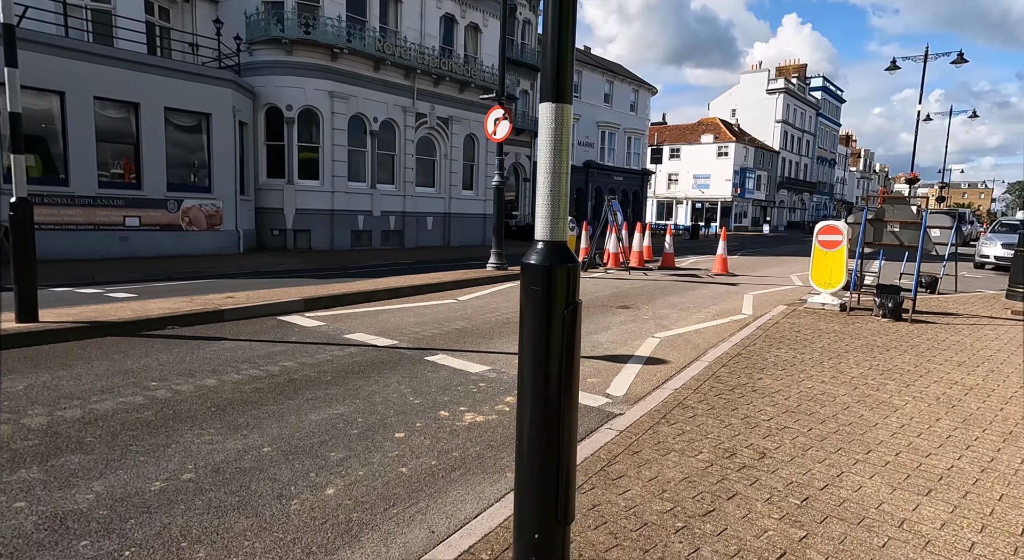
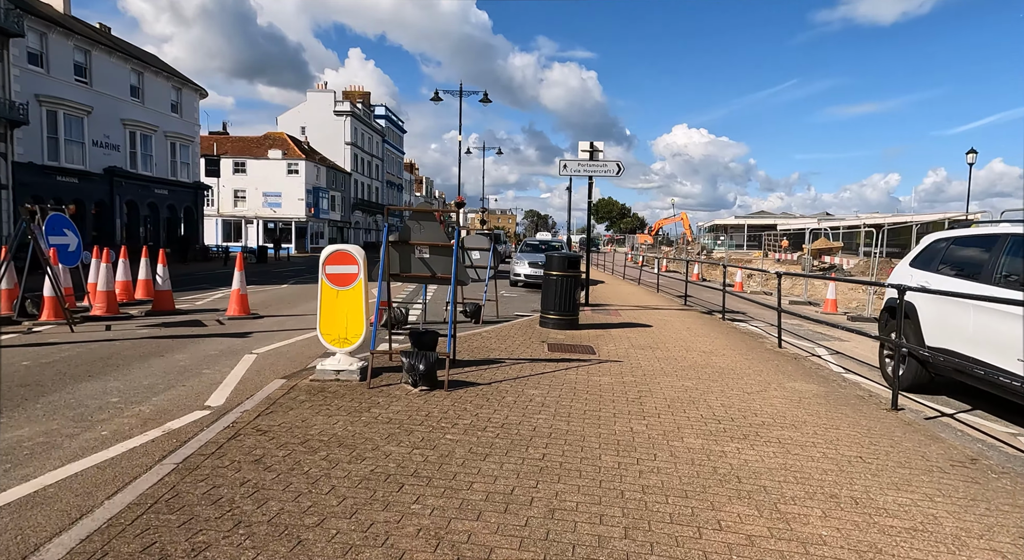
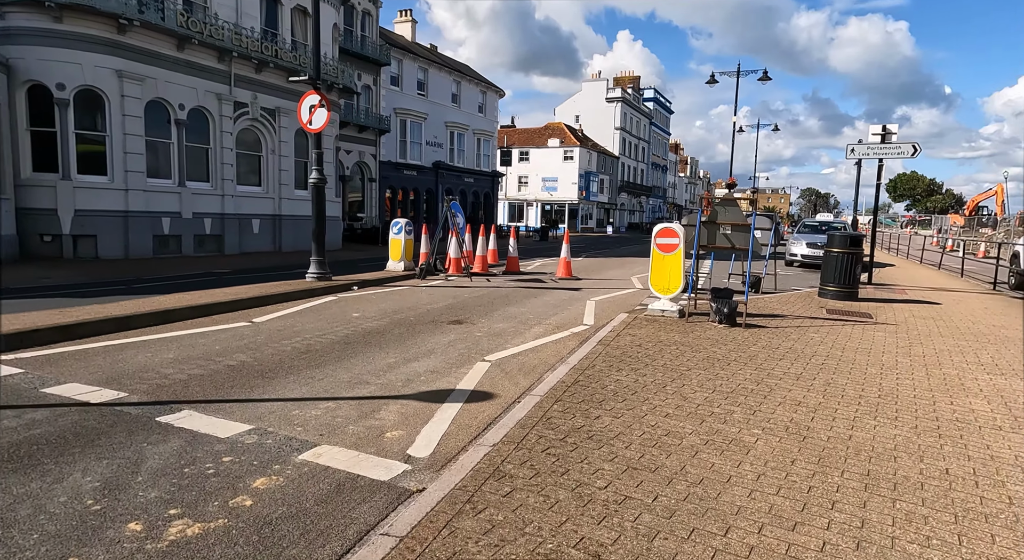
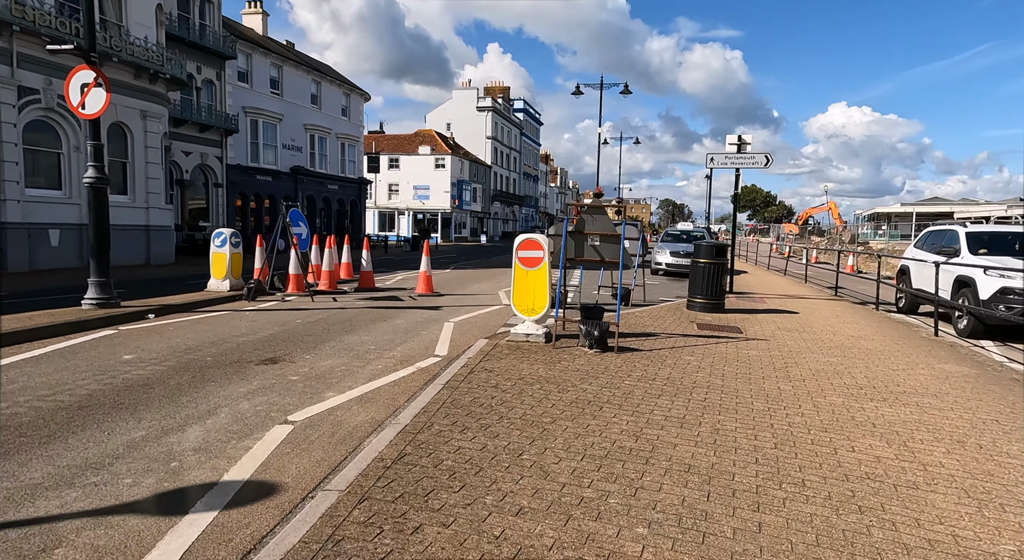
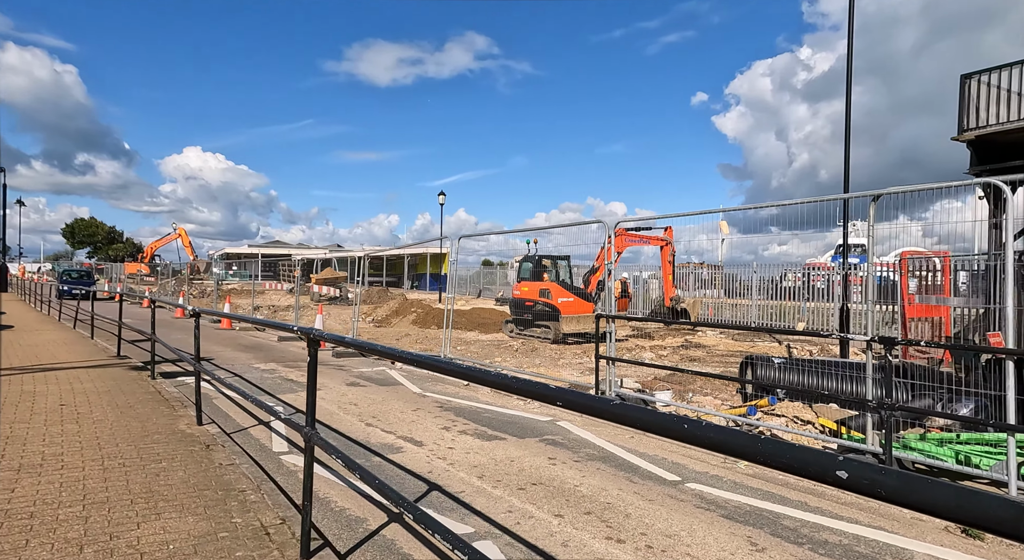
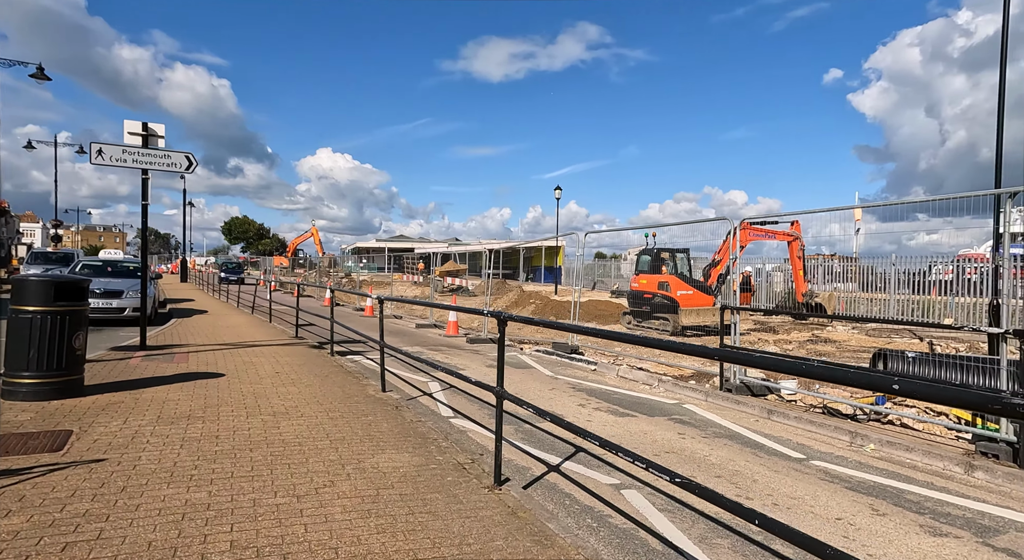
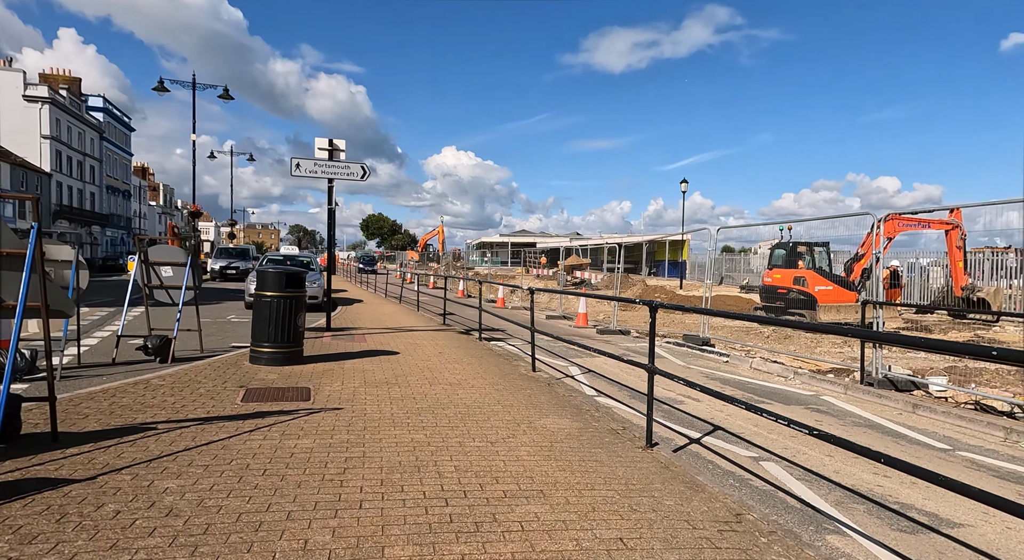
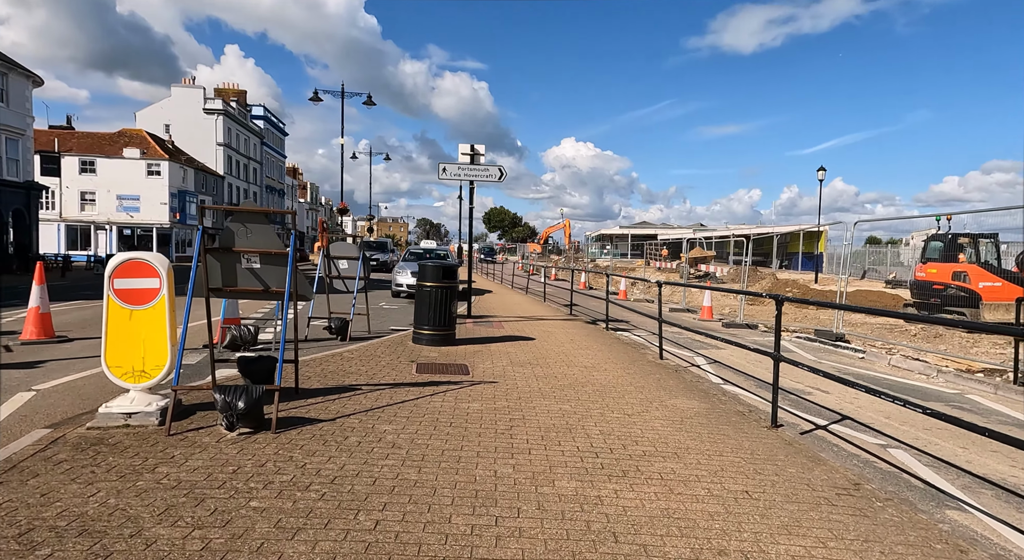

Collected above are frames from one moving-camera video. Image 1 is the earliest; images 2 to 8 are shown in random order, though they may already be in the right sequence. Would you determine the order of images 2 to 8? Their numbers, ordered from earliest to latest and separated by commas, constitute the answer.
3, 4, 2, 8, 7, 6, 5
